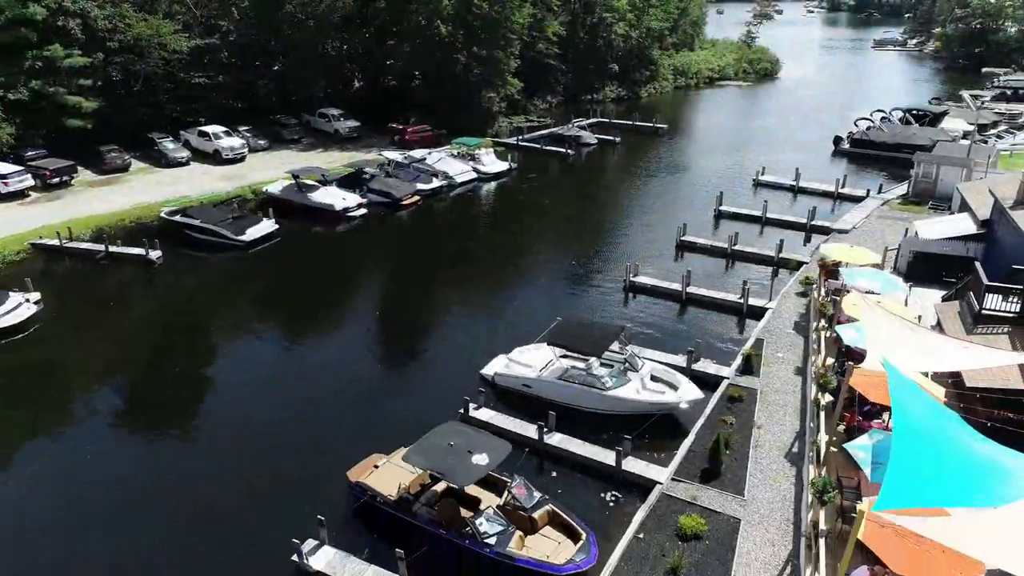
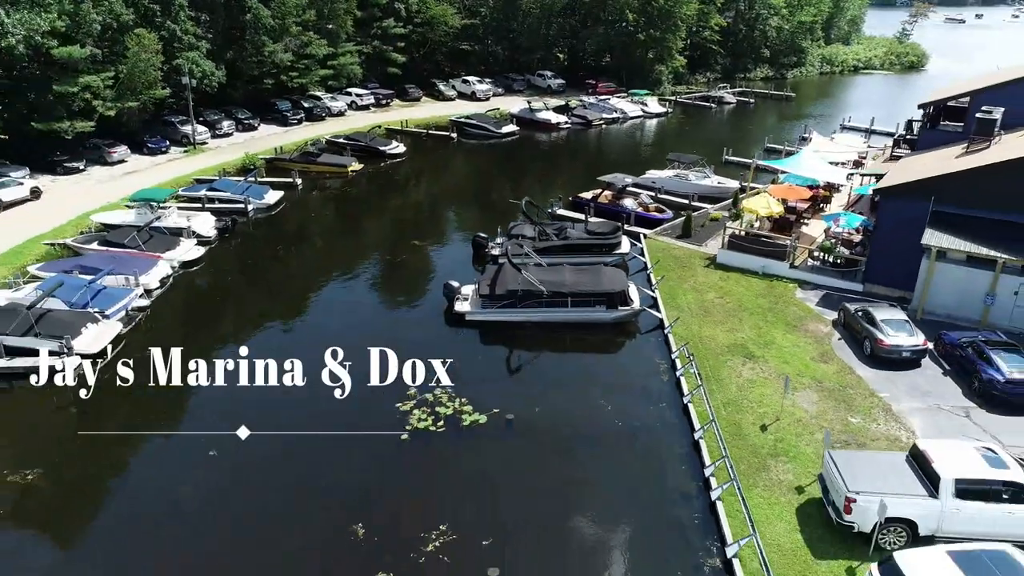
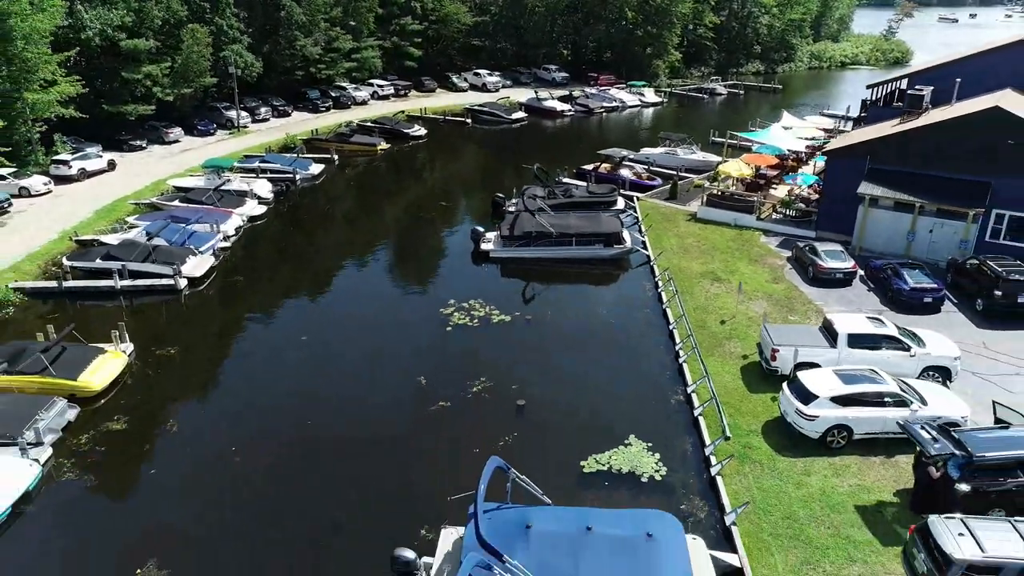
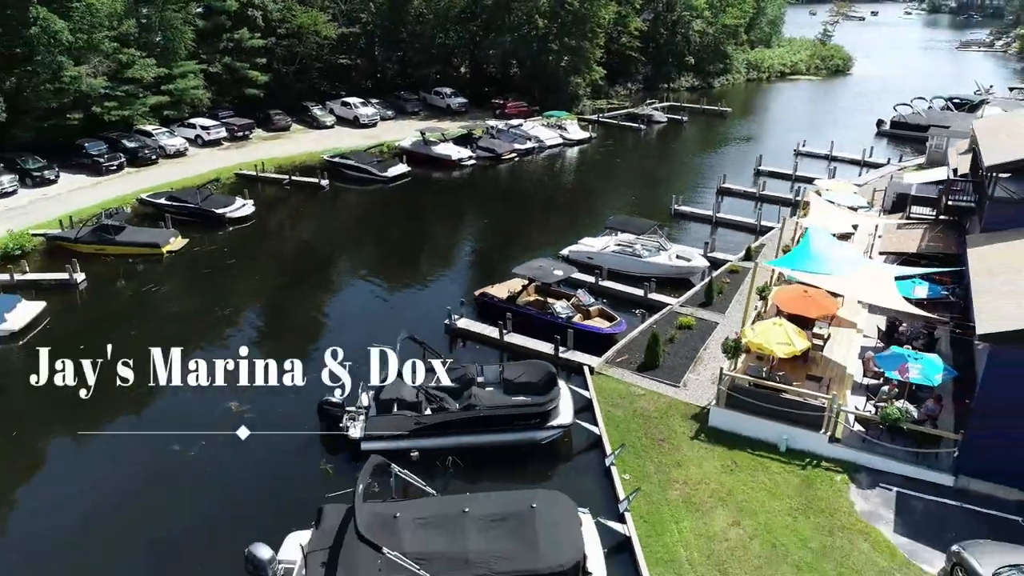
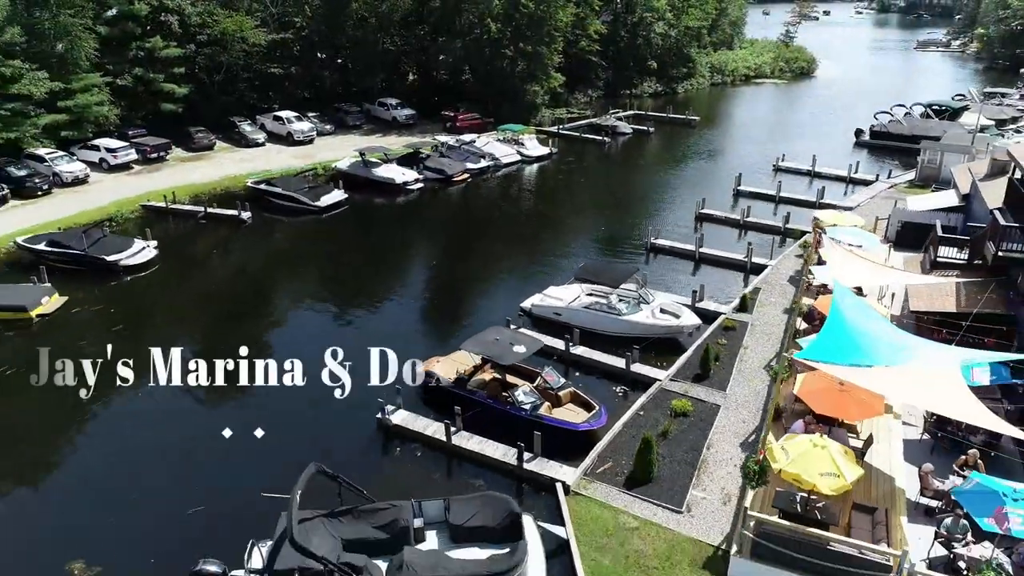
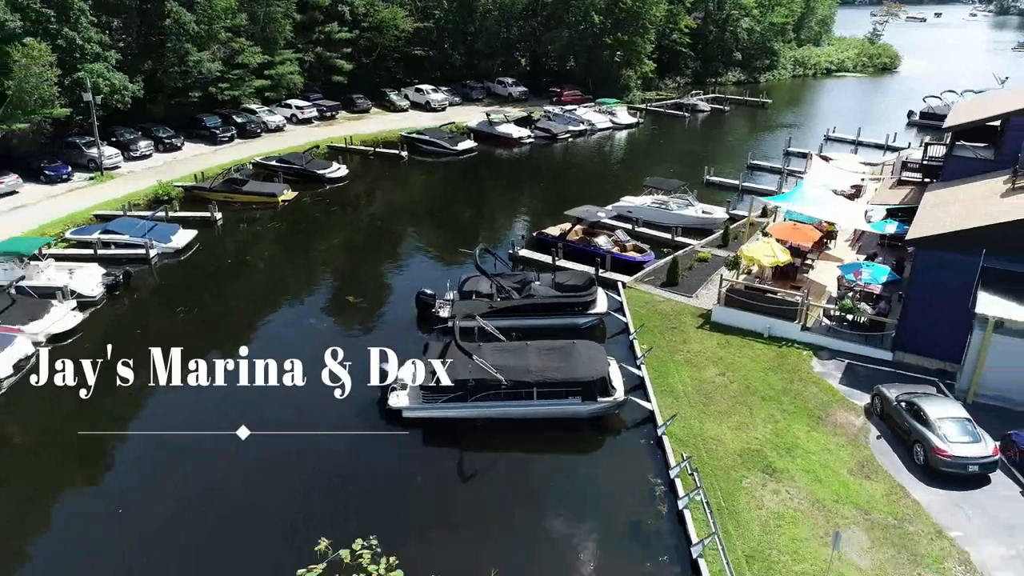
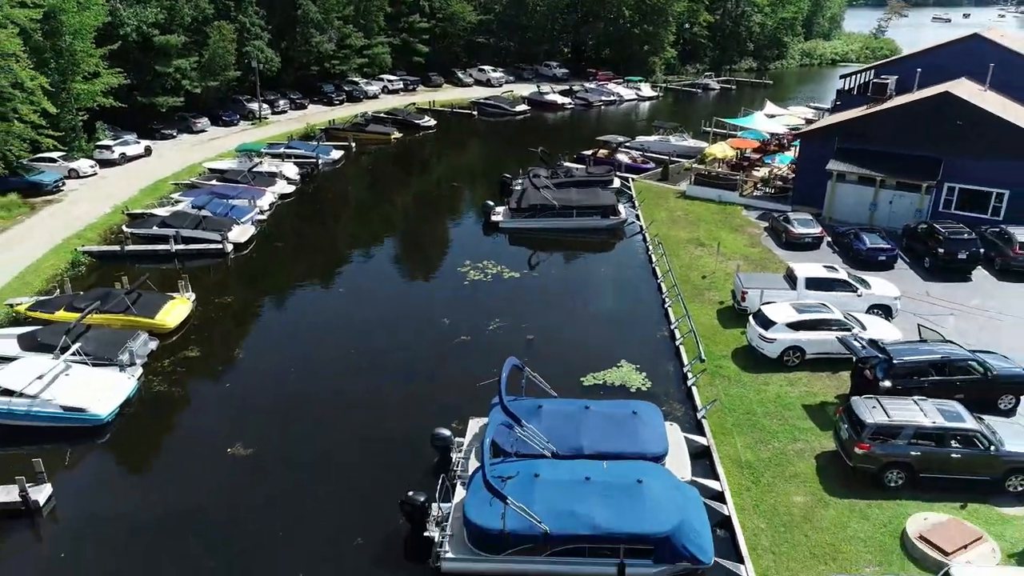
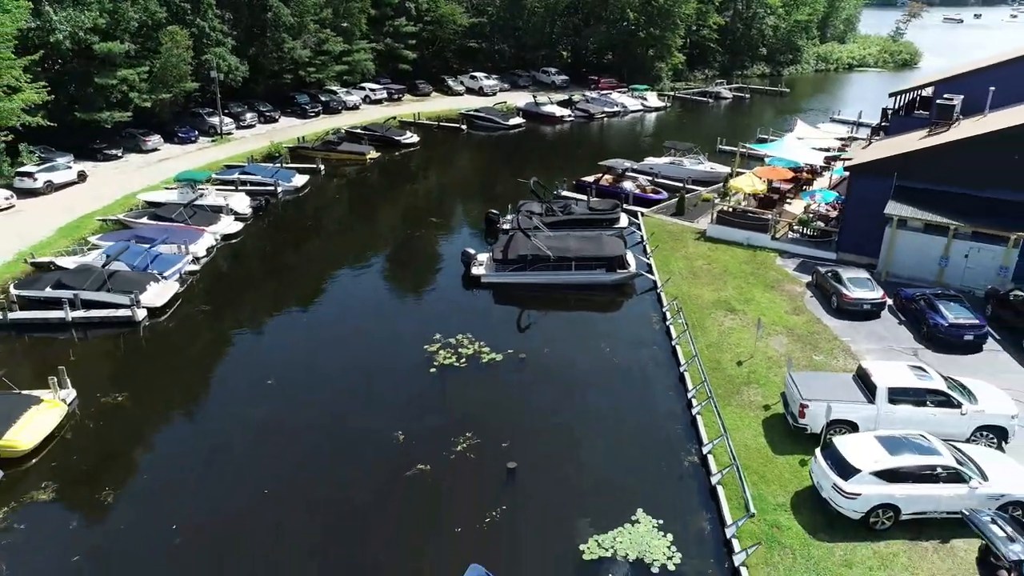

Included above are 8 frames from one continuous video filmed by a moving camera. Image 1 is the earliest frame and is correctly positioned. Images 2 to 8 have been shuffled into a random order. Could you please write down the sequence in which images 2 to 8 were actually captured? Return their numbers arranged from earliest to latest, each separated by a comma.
5, 4, 6, 2, 8, 3, 7
